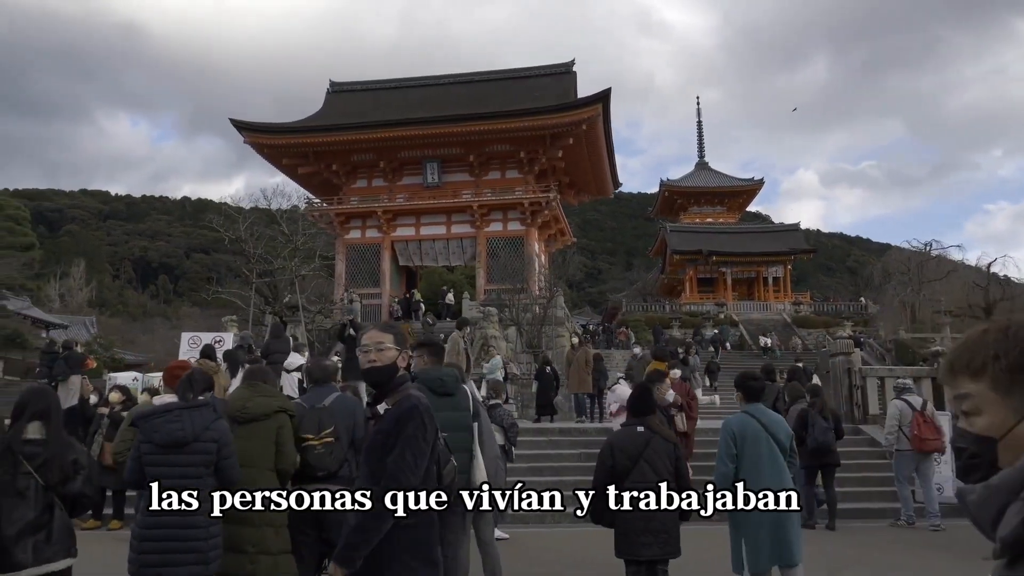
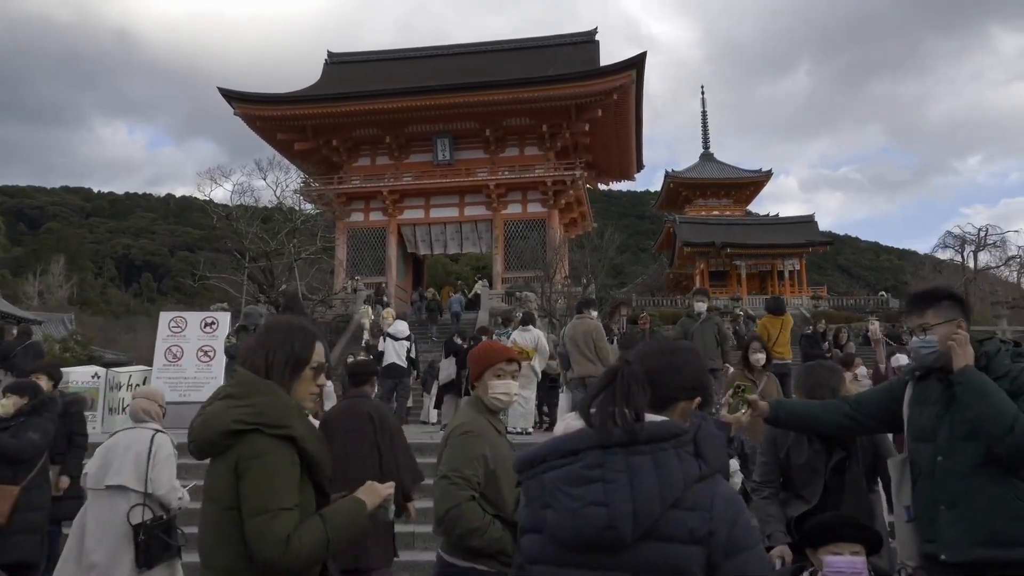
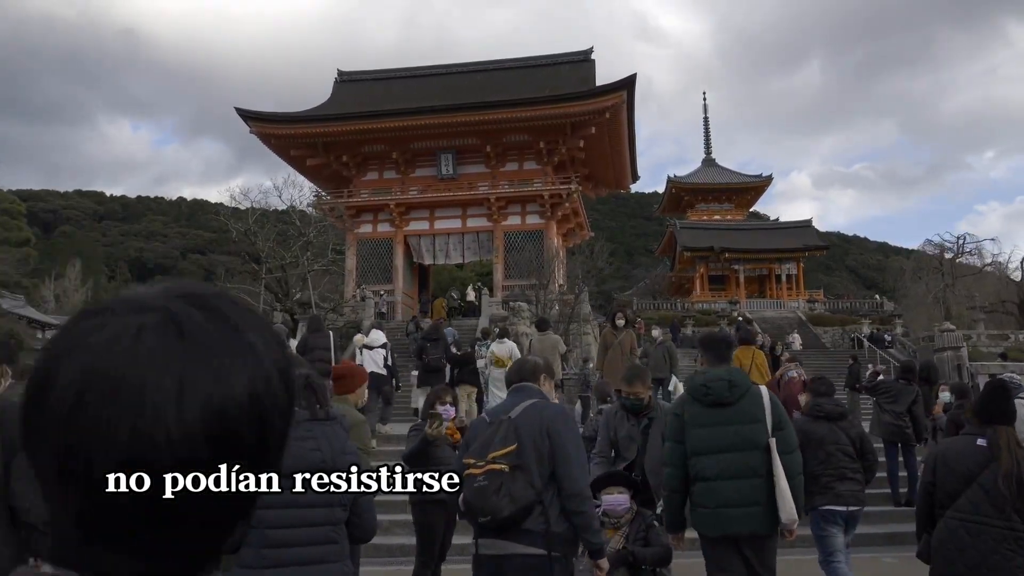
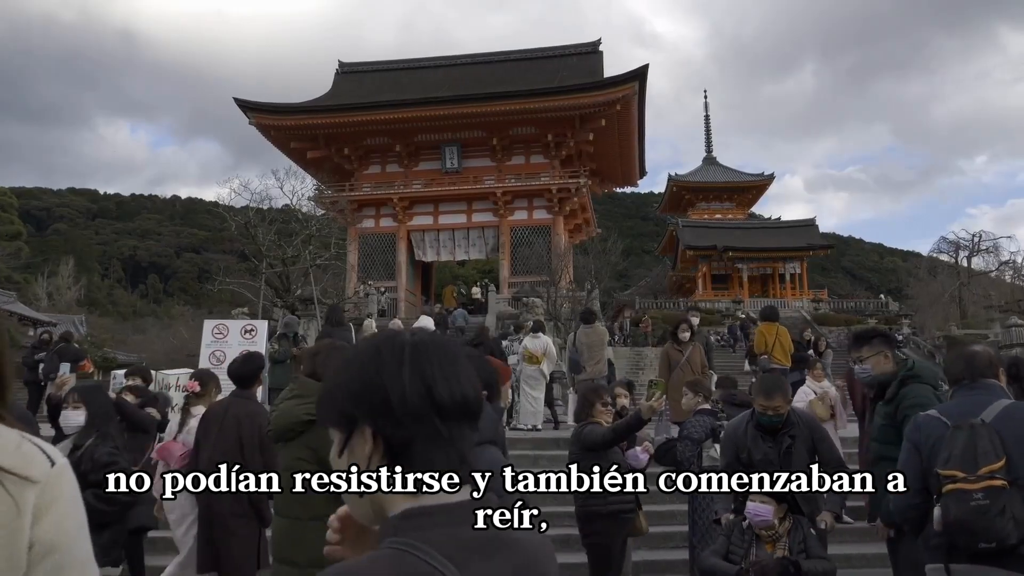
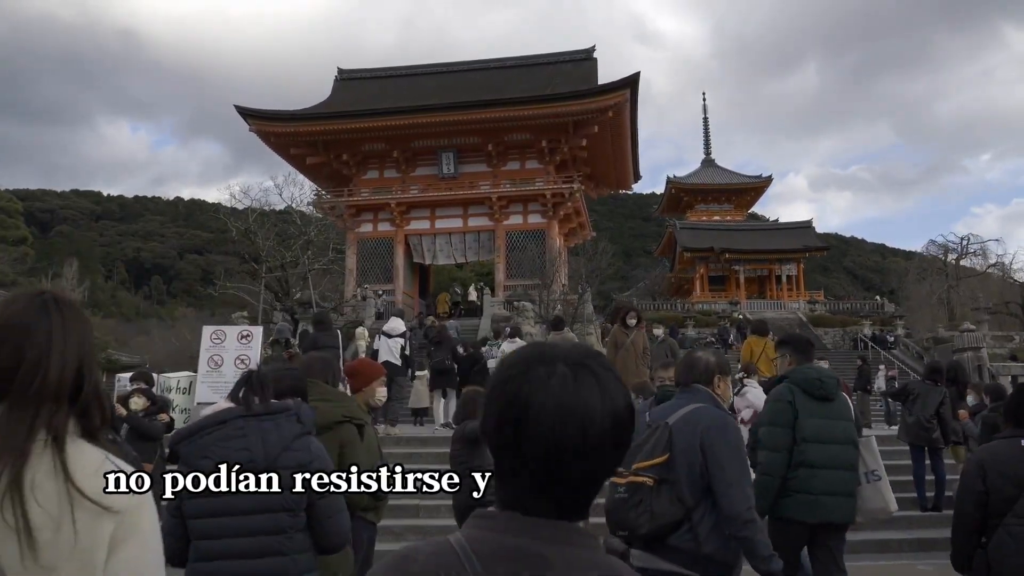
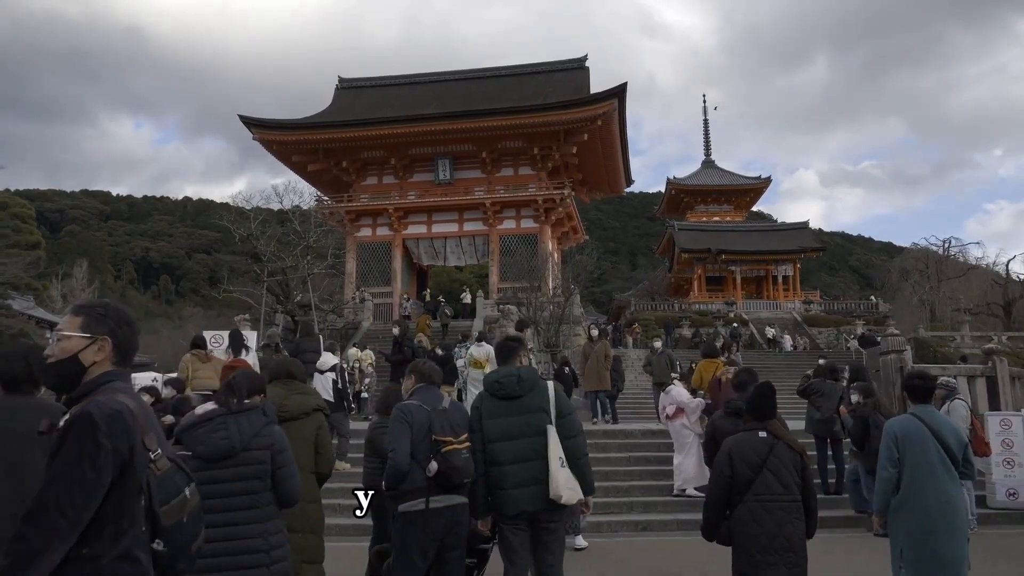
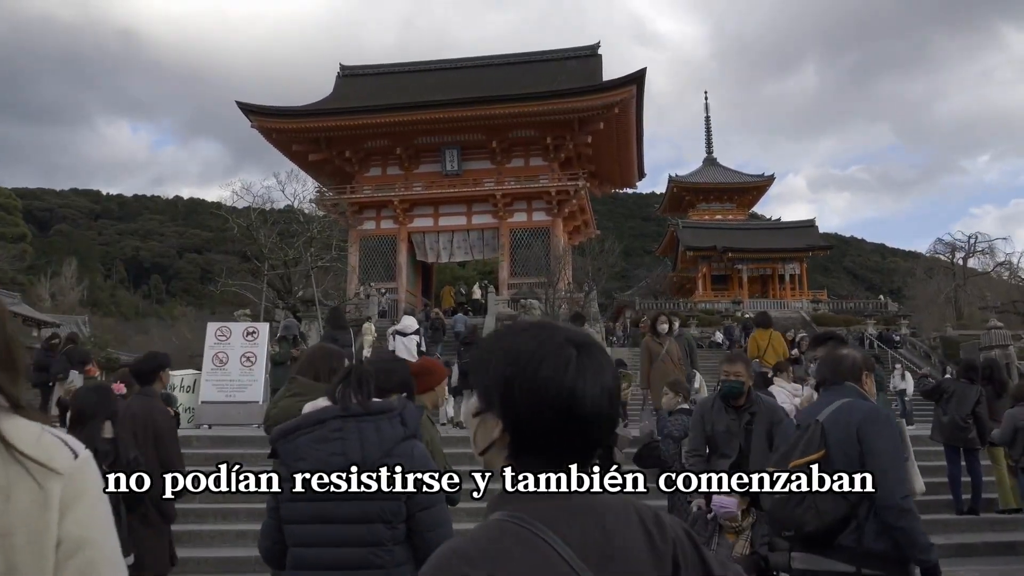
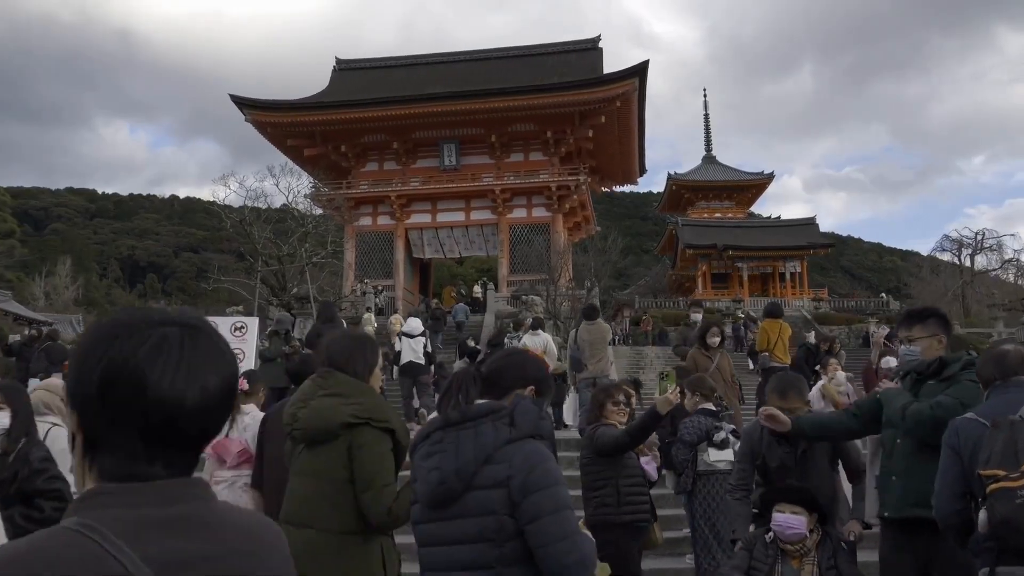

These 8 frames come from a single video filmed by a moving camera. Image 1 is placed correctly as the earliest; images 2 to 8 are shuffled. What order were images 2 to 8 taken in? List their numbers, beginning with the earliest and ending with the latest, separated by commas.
6, 3, 5, 7, 4, 8, 2
